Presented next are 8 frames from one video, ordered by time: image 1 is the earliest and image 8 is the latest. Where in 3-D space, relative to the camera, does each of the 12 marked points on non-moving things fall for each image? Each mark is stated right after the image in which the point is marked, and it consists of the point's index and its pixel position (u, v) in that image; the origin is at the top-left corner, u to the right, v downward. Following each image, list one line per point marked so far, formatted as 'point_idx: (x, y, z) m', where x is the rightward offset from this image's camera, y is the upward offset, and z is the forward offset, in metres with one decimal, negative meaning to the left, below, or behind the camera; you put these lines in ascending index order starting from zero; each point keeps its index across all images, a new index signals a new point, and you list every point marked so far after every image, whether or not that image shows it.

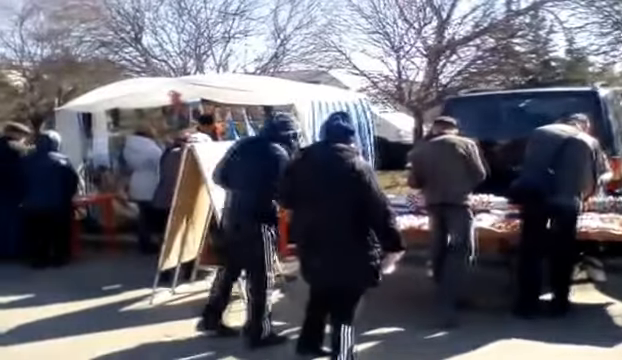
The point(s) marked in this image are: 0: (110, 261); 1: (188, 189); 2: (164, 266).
0: (-2.7, -1.1, +10.8) m
1: (-1.2, -0.1, +8.0) m
2: (-1.5, -0.9, +7.9) m
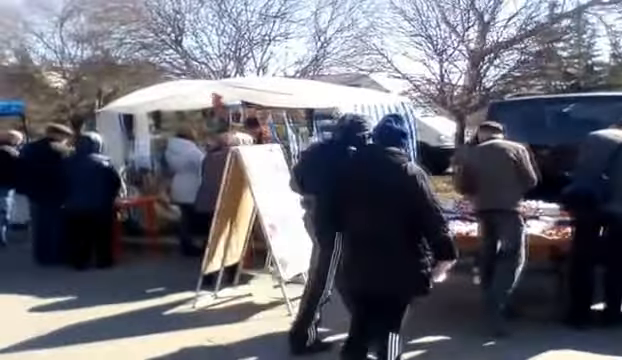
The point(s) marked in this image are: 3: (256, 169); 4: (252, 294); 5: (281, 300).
0: (-2.1, -1.1, +10.7) m
1: (-0.8, -0.1, +7.9) m
2: (-1.0, -0.9, +7.8) m
3: (-0.5, +0.1, +7.7) m
4: (-0.6, -1.2, +8.2) m
5: (-0.3, -1.2, +8.0) m
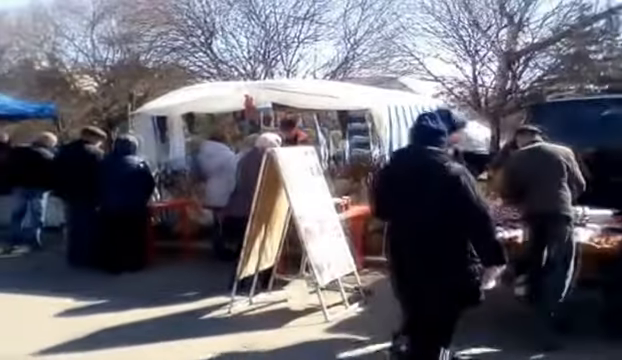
0: (-1.7, -1.2, +10.7) m
1: (-0.4, -0.1, +7.8) m
2: (-0.7, -0.9, +7.7) m
3: (-0.2, +0.1, +7.6) m
4: (-0.2, -1.2, +8.1) m
5: (+0.1, -1.3, +7.9) m
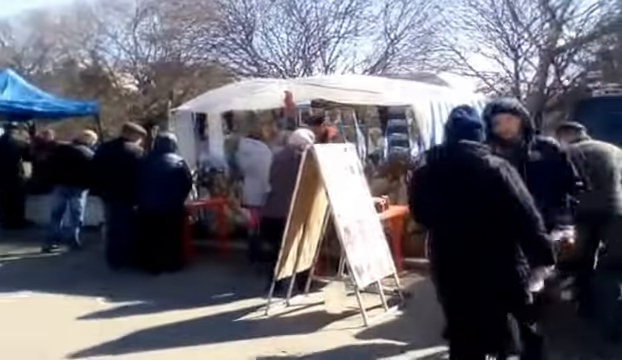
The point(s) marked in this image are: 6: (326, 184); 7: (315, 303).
0: (-1.2, -1.2, +10.6) m
1: (0.0, -0.1, +7.6) m
2: (-0.3, -0.9, +7.6) m
3: (+0.2, +0.1, +7.4) m
4: (+0.1, -1.2, +8.0) m
5: (+0.4, -1.3, +7.7) m
6: (+0.1, 0.0, +7.3) m
7: (0.0, -1.2, +8.0) m
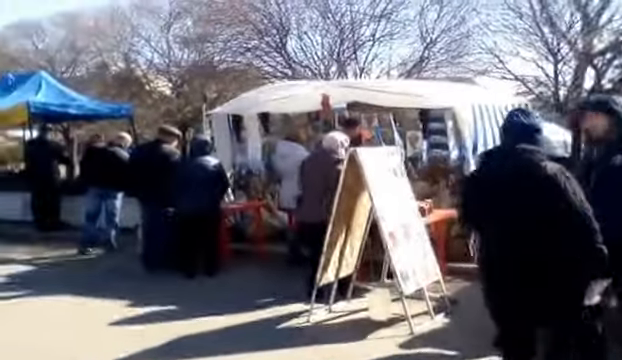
0: (-0.6, -1.2, +10.4) m
1: (+0.4, -0.2, +7.4) m
2: (+0.1, -1.0, +7.4) m
3: (+0.6, 0.0, +7.2) m
4: (+0.6, -1.3, +7.8) m
5: (+0.9, -1.3, +7.5) m
6: (+0.5, -0.1, +7.1) m
7: (+0.5, -1.3, +7.8) m
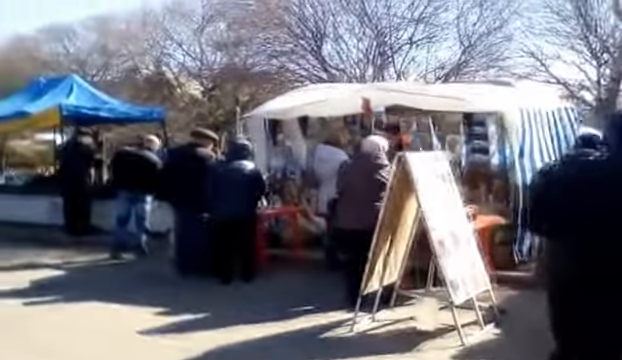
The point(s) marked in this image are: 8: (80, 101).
0: (-0.2, -1.3, +10.1) m
1: (+0.8, -0.2, +7.1) m
2: (+0.5, -1.0, +7.1) m
3: (+1.0, 0.0, +6.9) m
4: (+1.0, -1.3, +7.4) m
5: (+1.2, -1.3, +7.1) m
6: (+0.9, -0.1, +6.8) m
7: (+0.9, -1.3, +7.5) m
8: (-4.5, +1.5, +15.3) m
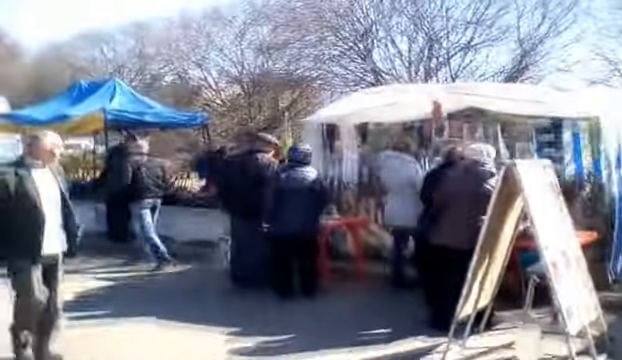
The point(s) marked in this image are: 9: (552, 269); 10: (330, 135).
0: (+0.6, -1.4, +9.3) m
1: (+1.5, -0.3, +6.3) m
2: (+1.2, -1.1, +6.3) m
3: (+1.7, -0.1, +6.1) m
4: (+1.7, -1.4, +6.6) m
5: (+1.9, -1.4, +6.3) m
6: (+1.6, -0.2, +5.9) m
7: (+1.6, -1.4, +6.6) m
8: (-3.5, +1.4, +14.7) m
9: (+1.8, -0.6, +5.8) m
10: (+0.3, +0.7, +11.6) m
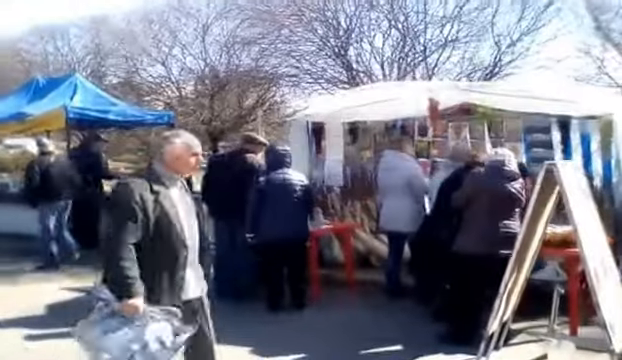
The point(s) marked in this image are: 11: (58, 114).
0: (+0.6, -1.4, +8.8) m
1: (+1.6, -0.3, +5.8) m
2: (+1.3, -1.1, +5.8) m
3: (+1.8, -0.1, +5.6) m
4: (+1.8, -1.4, +6.1) m
5: (+2.1, -1.4, +5.8) m
6: (+1.7, -0.2, +5.5) m
7: (+1.7, -1.4, +6.2) m
8: (-3.9, +1.4, +13.9) m
9: (+1.9, -0.7, +5.4) m
10: (0.0, +0.6, +11.1) m
11: (-4.2, +1.1, +13.2) m
